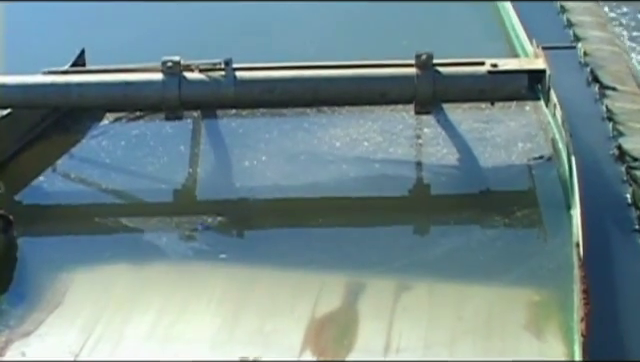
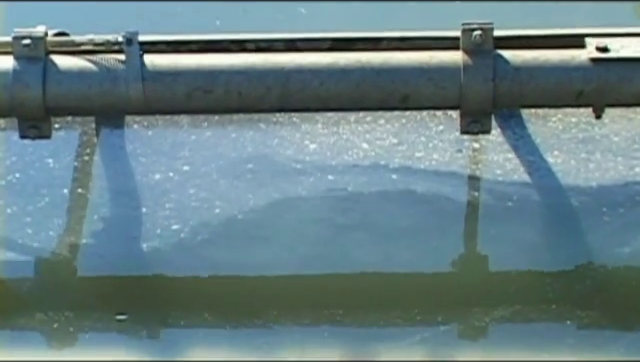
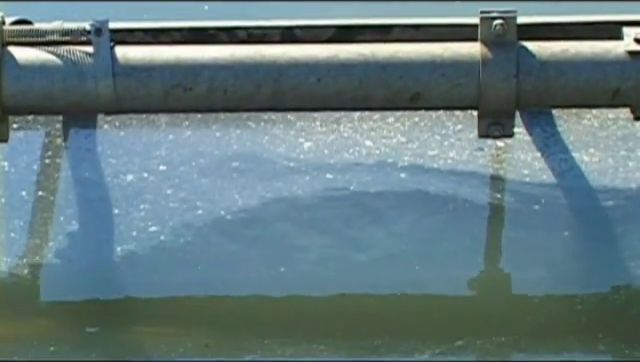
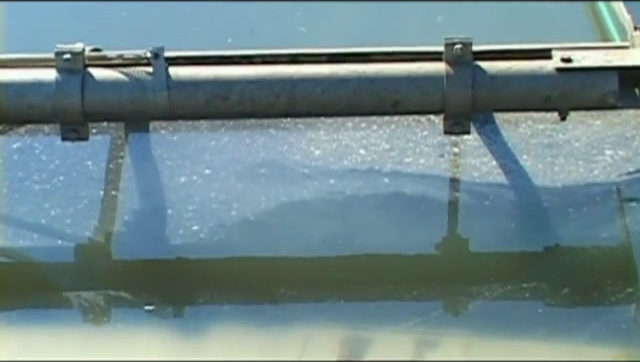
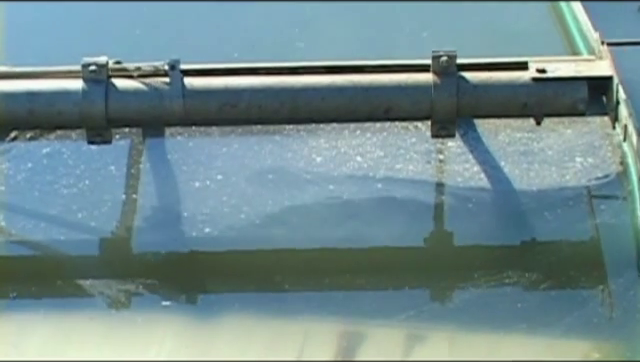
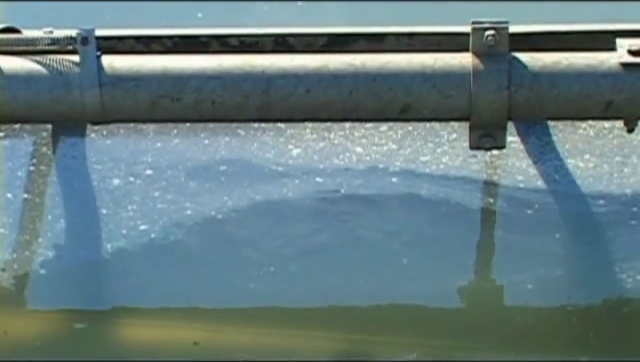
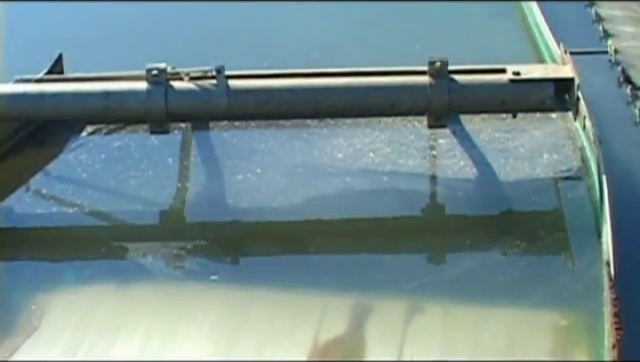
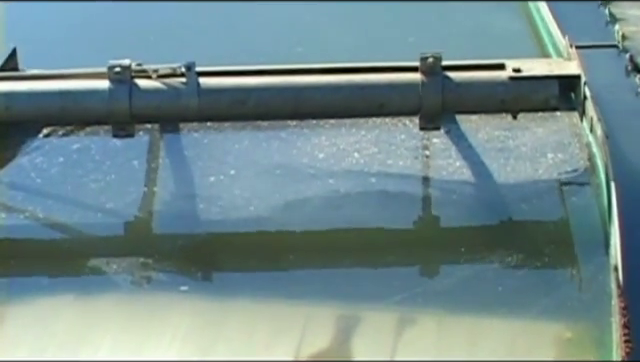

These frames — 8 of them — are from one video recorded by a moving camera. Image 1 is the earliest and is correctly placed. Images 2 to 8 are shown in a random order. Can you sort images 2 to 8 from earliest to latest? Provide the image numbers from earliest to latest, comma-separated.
7, 8, 5, 4, 2, 3, 6
